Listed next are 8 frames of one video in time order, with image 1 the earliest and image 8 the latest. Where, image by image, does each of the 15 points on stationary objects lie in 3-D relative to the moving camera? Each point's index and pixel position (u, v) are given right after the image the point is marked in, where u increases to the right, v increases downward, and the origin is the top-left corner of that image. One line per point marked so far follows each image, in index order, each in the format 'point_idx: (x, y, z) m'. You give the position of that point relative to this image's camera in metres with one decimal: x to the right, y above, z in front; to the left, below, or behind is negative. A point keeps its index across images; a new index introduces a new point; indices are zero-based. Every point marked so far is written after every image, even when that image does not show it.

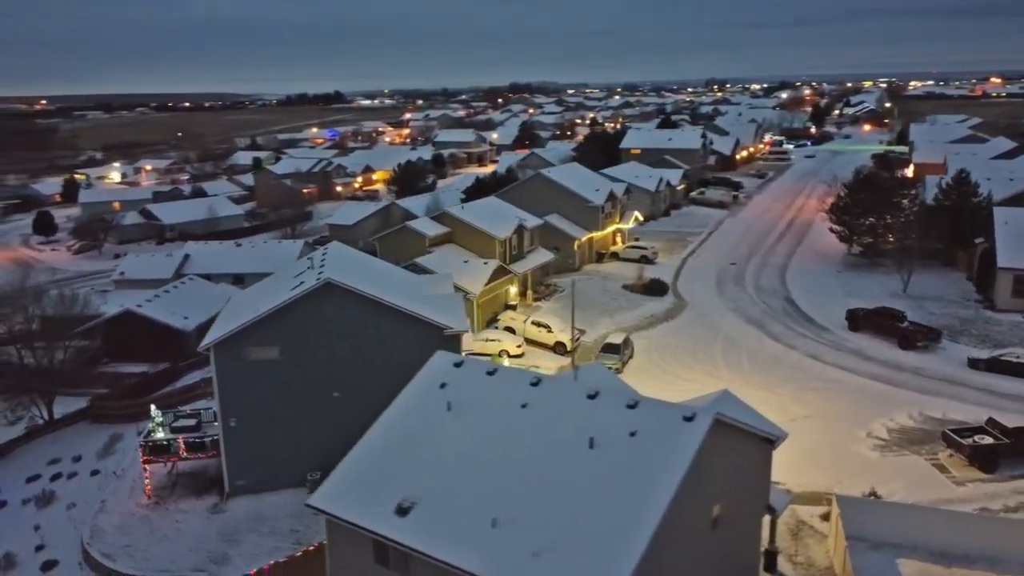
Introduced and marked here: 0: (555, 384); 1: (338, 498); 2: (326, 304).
0: (+0.6, -1.5, +12.6) m
1: (-2.6, -3.1, +11.8) m
2: (-4.4, -0.4, +19.1) m
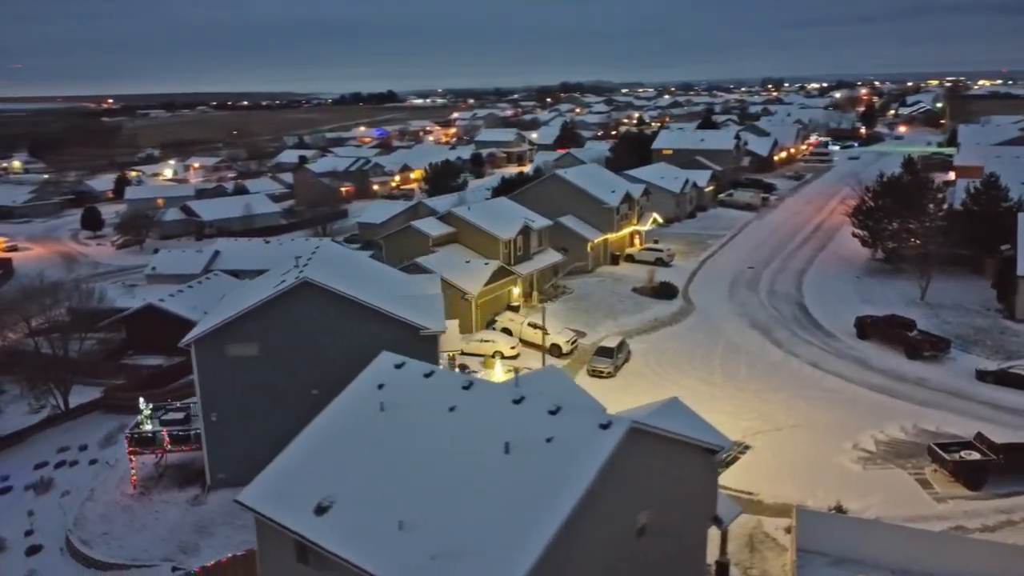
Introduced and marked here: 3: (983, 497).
0: (-0.5, -1.5, +12.6) m
1: (-3.7, -3.1, +12.0) m
2: (-5.0, -0.3, +19.4) m
3: (+10.2, -4.5, +17.5) m
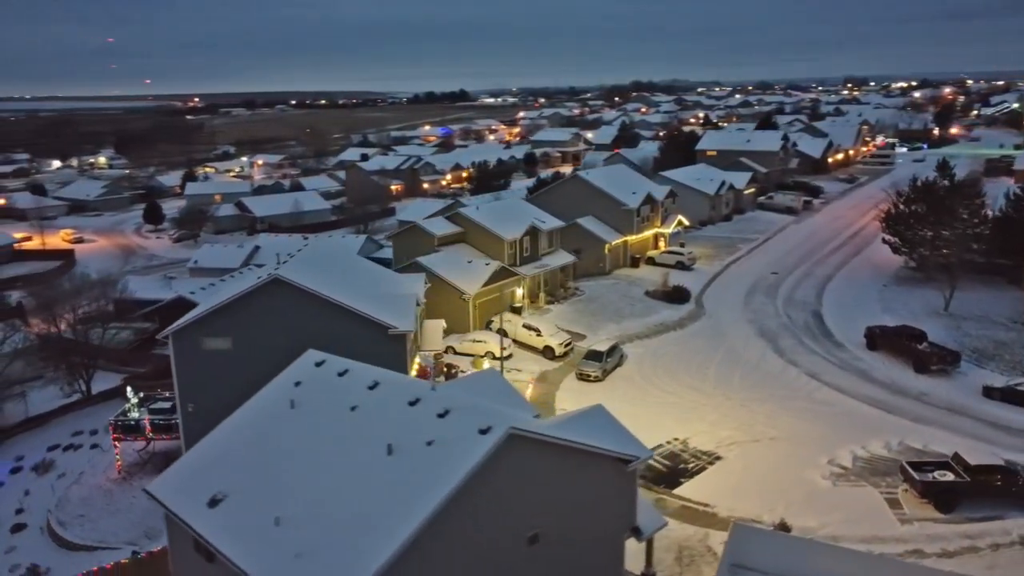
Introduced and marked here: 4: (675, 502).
0: (-1.9, -1.6, +12.6) m
1: (-5.2, -3.0, +12.4) m
2: (-5.9, -0.3, +19.9) m
3: (+9.1, -4.8, +16.6) m
4: (+3.5, -4.7, +17.8) m
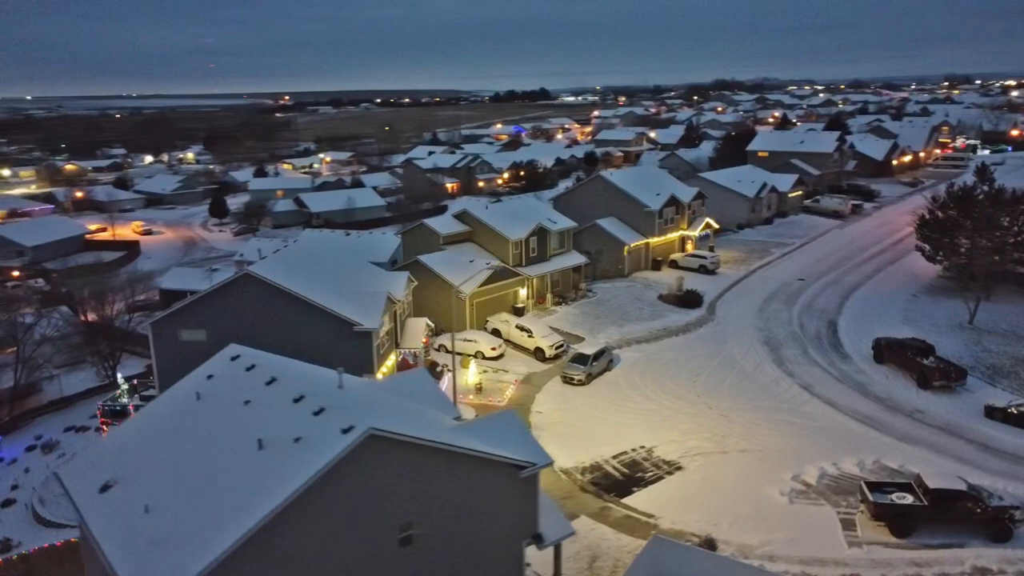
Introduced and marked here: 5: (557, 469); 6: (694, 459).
0: (-3.6, -1.5, +12.8) m
1: (-7.0, -2.9, +12.9) m
2: (-6.8, -0.1, +20.4) m
3: (+7.7, -5.0, +15.7) m
4: (+2.3, -4.8, +17.5) m
5: (+1.1, -4.4, +19.5) m
6: (+4.4, -4.2, +19.7) m
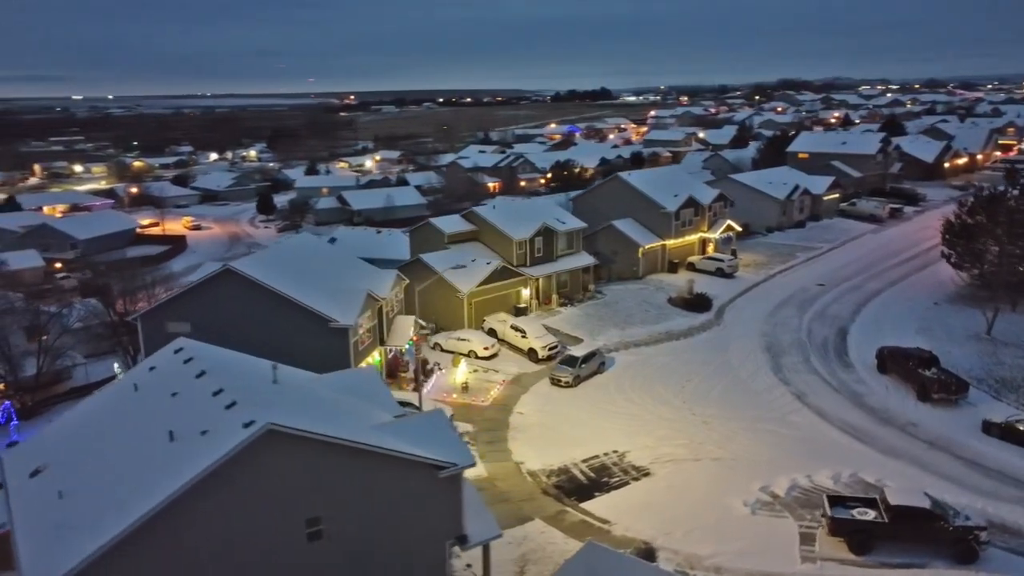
0: (-4.9, -1.5, +13.1) m
1: (-8.2, -2.8, +13.4) m
2: (-7.4, 0.0, +20.9) m
3: (+6.5, -5.2, +15.1) m
4: (+1.3, -4.9, +17.3) m
5: (+0.3, -4.4, +19.4) m
6: (+3.7, -4.3, +19.3) m
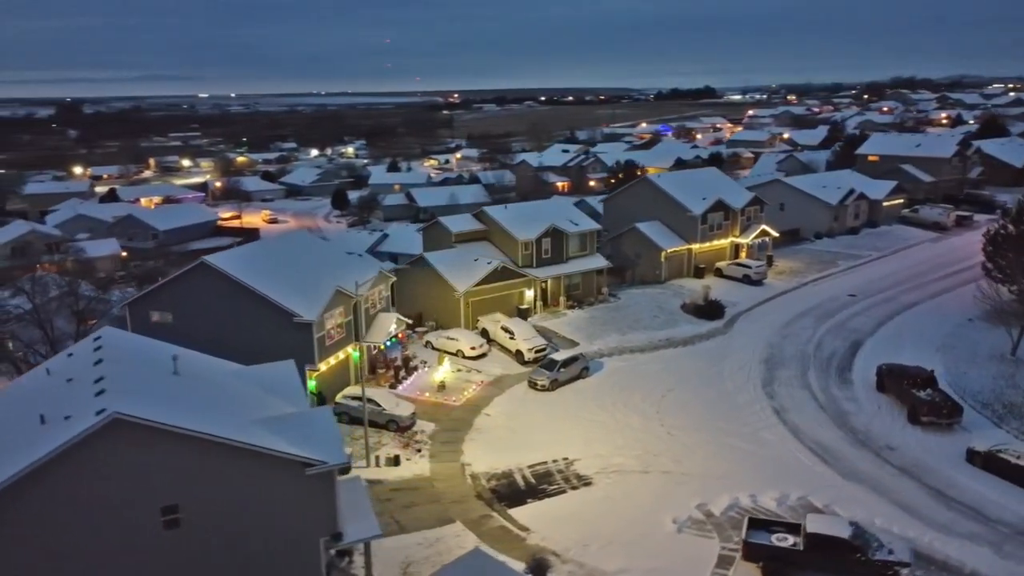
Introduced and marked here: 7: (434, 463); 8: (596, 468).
0: (-6.9, -1.3, +13.7) m
1: (-10.2, -2.6, +14.5) m
2: (-8.4, +0.2, +21.8) m
3: (+4.6, -5.4, +14.3) m
4: (-0.3, -4.9, +17.1) m
5: (-1.1, -4.4, +19.3) m
6: (+2.3, -4.4, +18.8) m
7: (-1.9, -4.3, +19.7) m
8: (+2.0, -4.3, +19.2) m
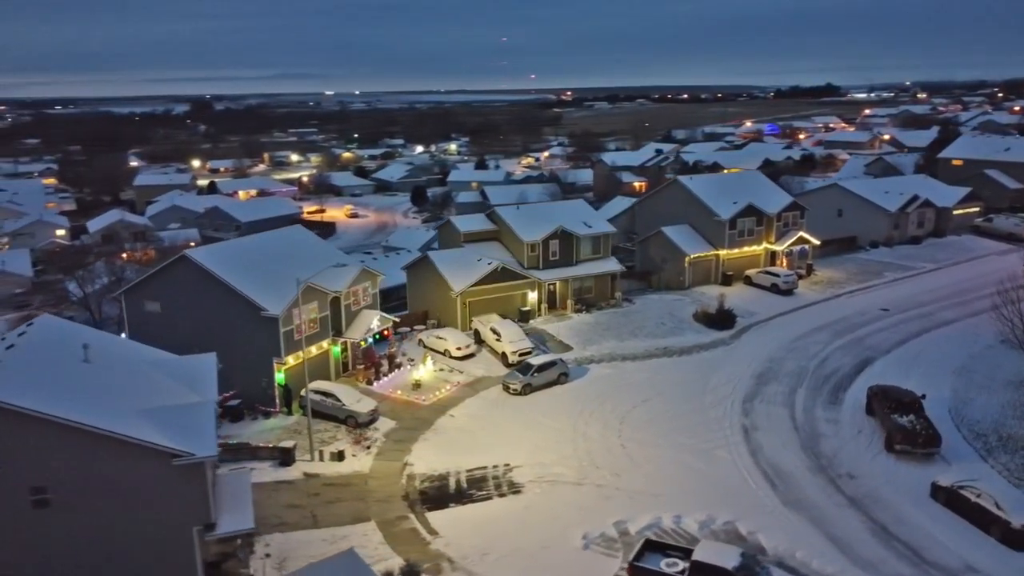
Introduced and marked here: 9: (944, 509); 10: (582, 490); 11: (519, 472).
0: (-9.0, -1.2, +14.6) m
1: (-12.2, -2.3, +15.8) m
2: (-9.3, +0.4, +22.8) m
3: (+2.3, -5.6, +13.6) m
4: (-2.2, -5.0, +17.1) m
5: (-2.6, -4.4, +19.4) m
6: (+0.7, -4.5, +18.5) m
7: (-3.3, -4.3, +19.9) m
8: (+0.5, -4.4, +18.9) m
9: (+8.9, -4.6, +16.8) m
10: (+1.6, -4.6, +18.1) m
11: (+0.2, -4.4, +19.1) m
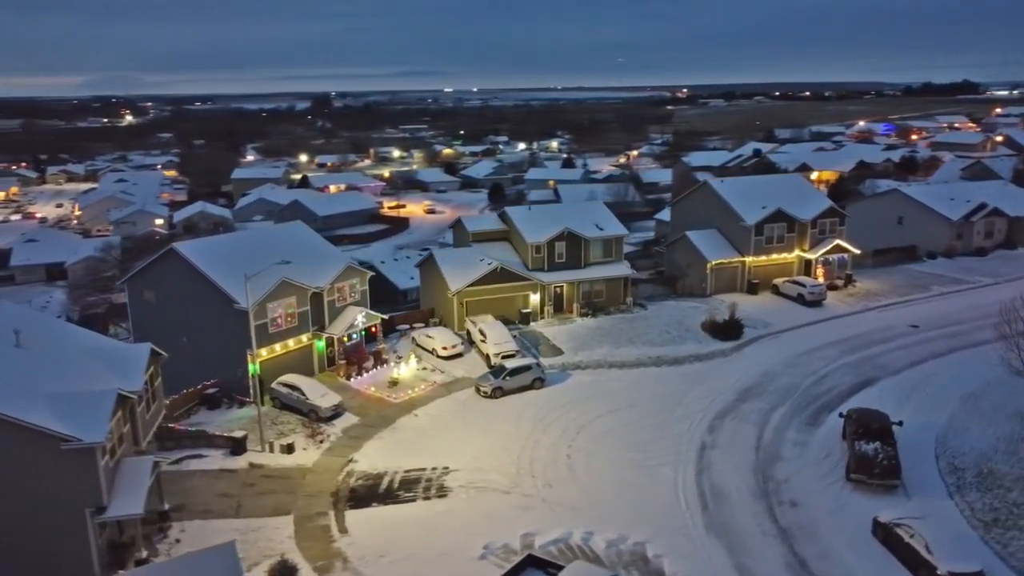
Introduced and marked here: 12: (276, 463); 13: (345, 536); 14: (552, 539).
0: (-10.9, -0.9, +15.8) m
1: (-14.0, -1.9, +17.4) m
2: (-10.1, +0.7, +23.9) m
3: (-0.1, -5.7, +13.3) m
4: (-4.0, -5.0, +17.3) m
5: (-4.0, -4.4, +19.6) m
6: (-1.0, -4.6, +18.2) m
7: (-4.7, -4.2, +20.2) m
8: (-1.1, -4.5, +18.7) m
9: (+7.0, -4.9, +15.4) m
10: (-0.1, -4.7, +17.8) m
11: (-1.4, -4.4, +19.0) m
12: (-5.8, -4.3, +19.8) m
13: (-3.4, -5.1, +16.6) m
14: (+0.9, -5.0, +16.1) m
